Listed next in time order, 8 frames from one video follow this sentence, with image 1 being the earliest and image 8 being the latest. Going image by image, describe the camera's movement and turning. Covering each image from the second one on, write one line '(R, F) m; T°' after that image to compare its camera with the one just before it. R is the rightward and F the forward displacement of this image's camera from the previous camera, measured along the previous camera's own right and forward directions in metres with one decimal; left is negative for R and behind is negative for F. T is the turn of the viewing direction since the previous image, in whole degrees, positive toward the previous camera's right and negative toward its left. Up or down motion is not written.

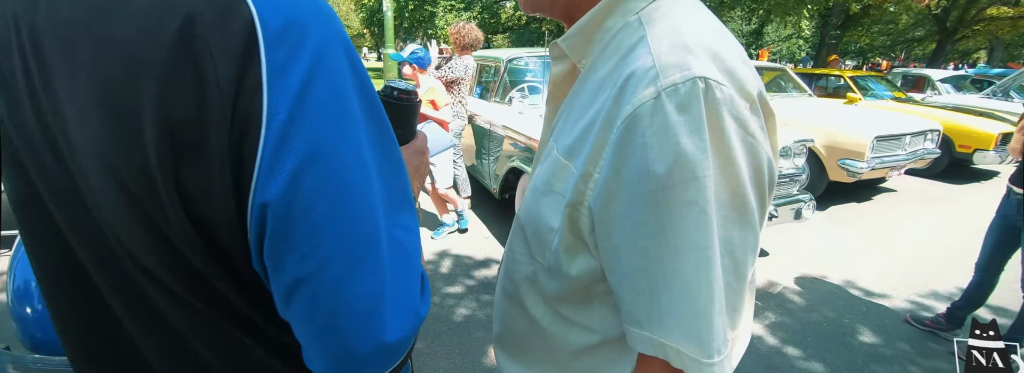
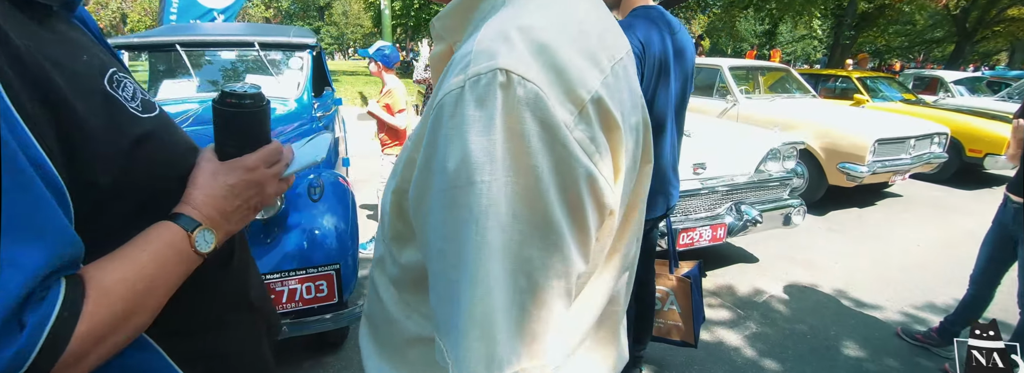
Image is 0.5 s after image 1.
(+0.3, +0.1) m; -1°
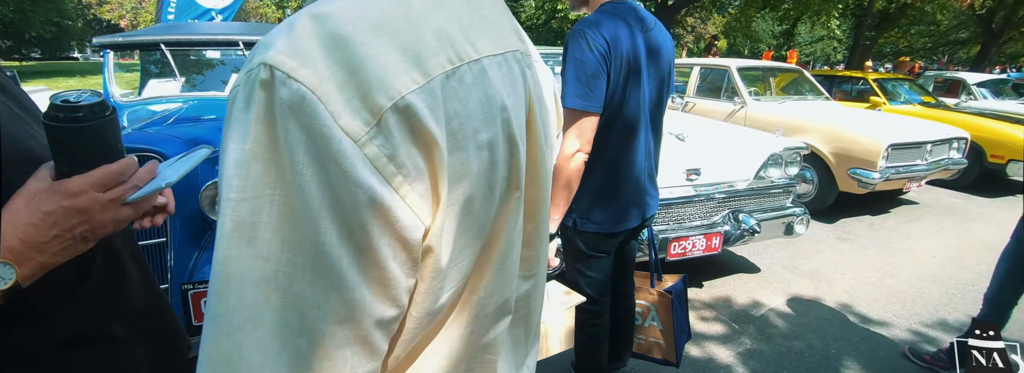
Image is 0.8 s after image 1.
(+0.2, +0.1) m; -2°
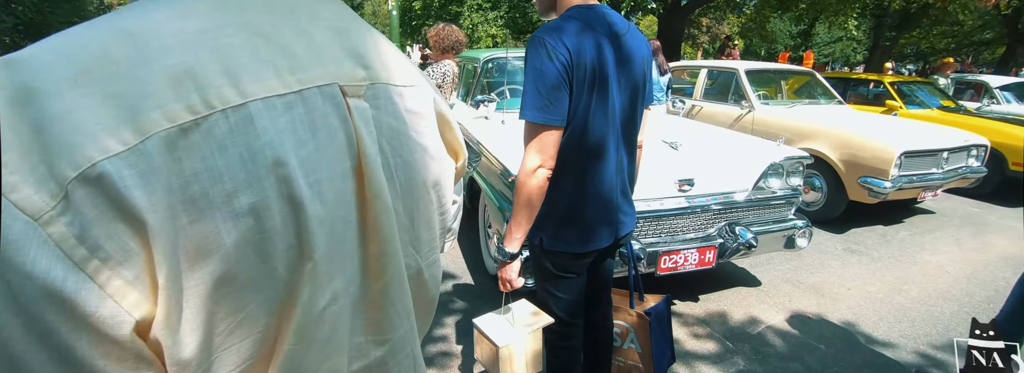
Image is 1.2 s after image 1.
(+0.2, +0.1) m; -2°
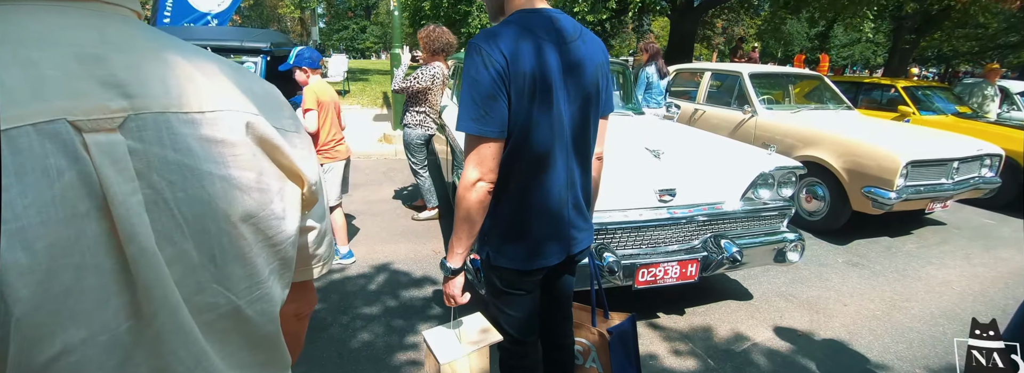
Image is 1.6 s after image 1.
(+0.2, +0.1) m; -2°
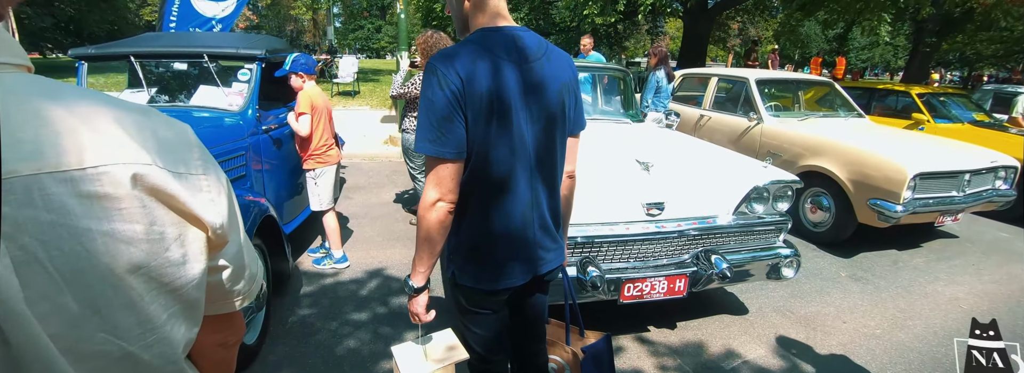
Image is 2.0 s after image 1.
(+0.2, 0.0) m; -2°
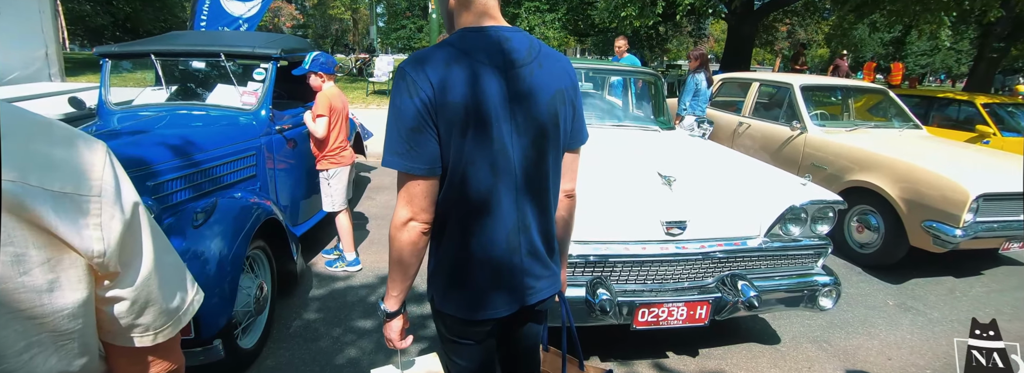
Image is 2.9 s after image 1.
(+0.1, +0.2) m; -4°
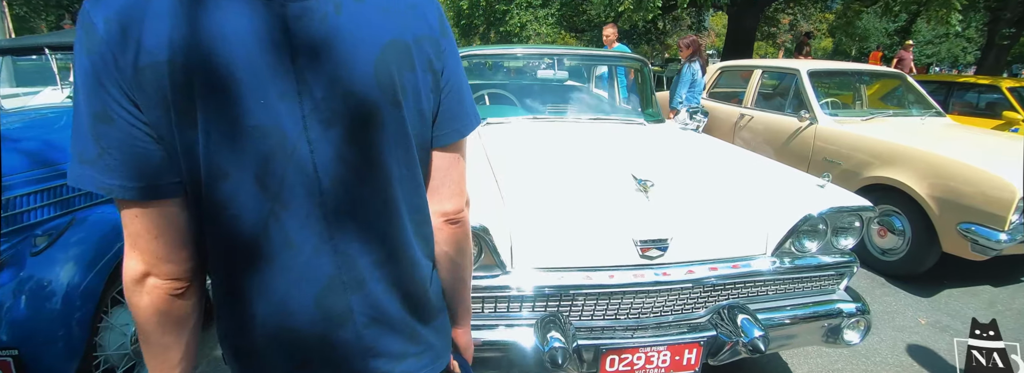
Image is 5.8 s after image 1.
(+0.3, +0.6) m; -1°
